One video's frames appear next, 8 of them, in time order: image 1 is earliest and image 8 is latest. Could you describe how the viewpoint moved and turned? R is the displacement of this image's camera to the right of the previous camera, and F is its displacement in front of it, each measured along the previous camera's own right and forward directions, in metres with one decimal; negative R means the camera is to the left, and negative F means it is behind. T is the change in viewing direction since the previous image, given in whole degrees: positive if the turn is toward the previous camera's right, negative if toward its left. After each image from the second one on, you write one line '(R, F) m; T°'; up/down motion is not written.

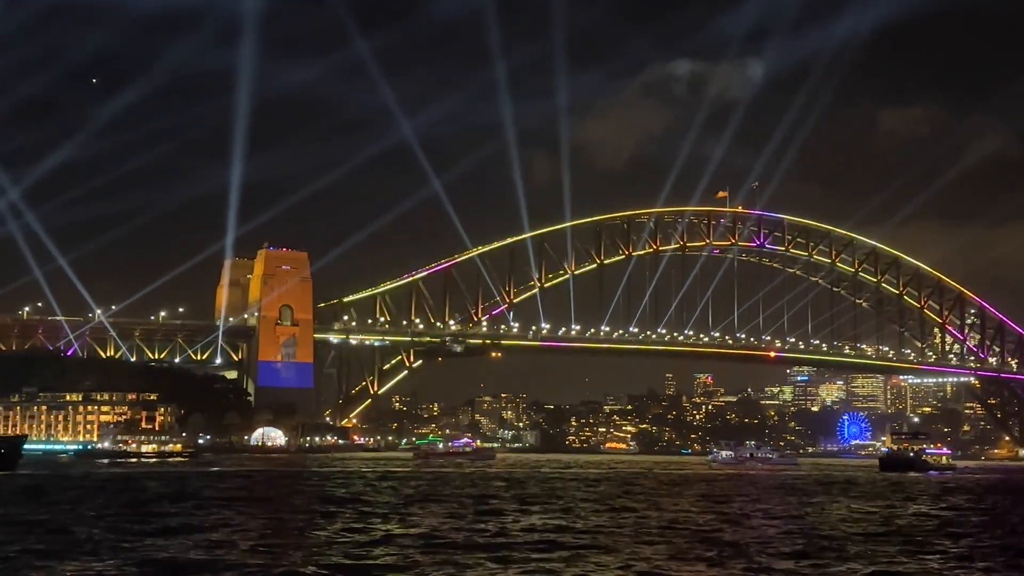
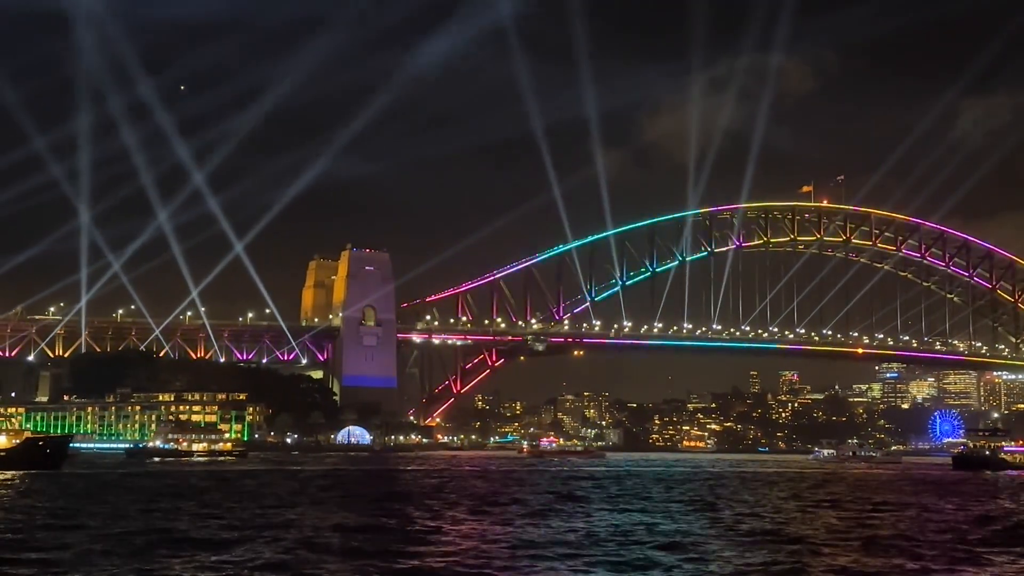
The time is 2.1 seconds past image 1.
(+0.1, +0.2) m; -4°
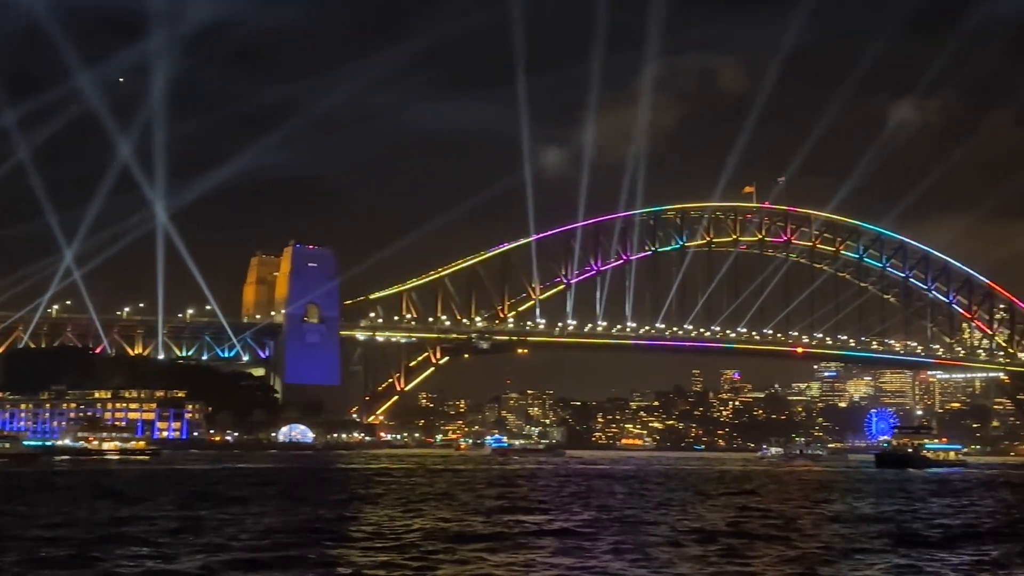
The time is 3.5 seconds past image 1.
(-0.1, +0.9) m; +3°
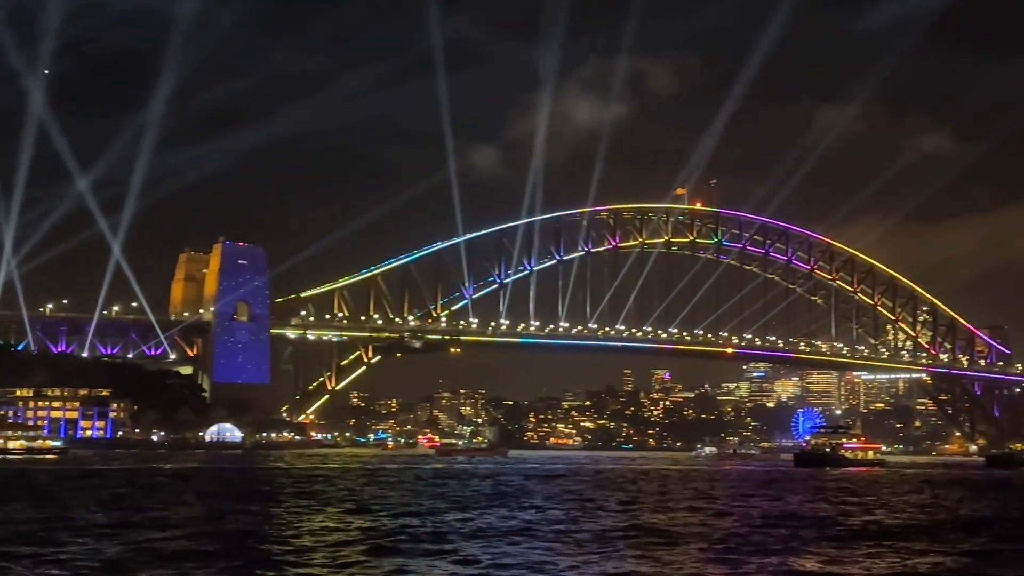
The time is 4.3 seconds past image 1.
(0.0, +0.7) m; +3°
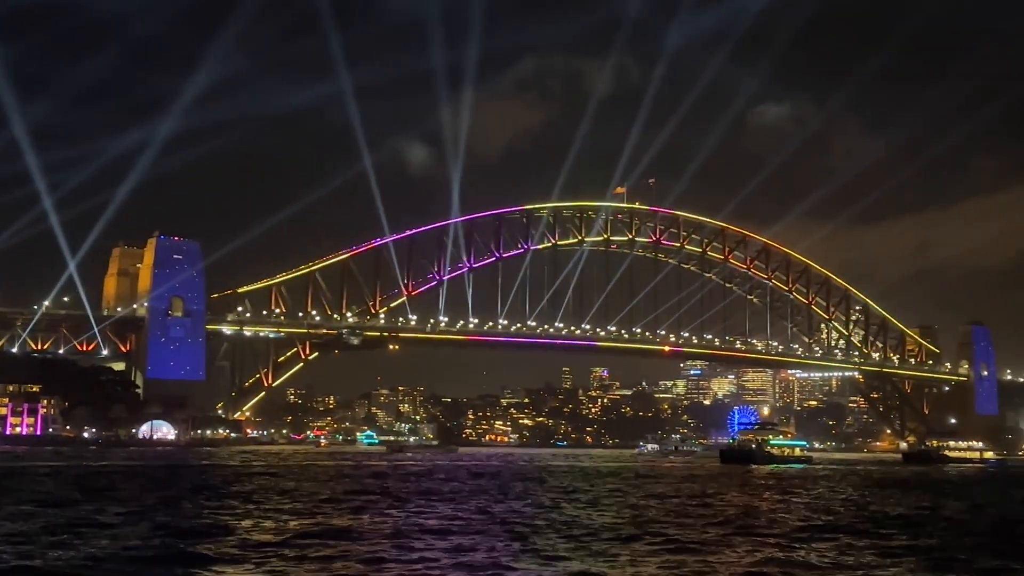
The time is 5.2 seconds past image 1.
(+0.1, -0.3) m; +3°
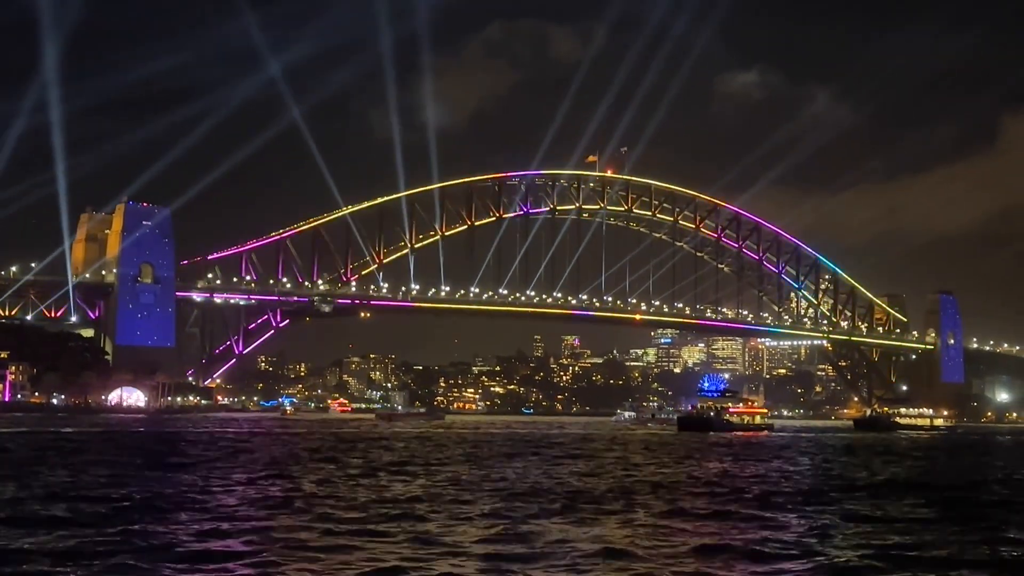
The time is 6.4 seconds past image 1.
(+0.1, -0.5) m; +1°
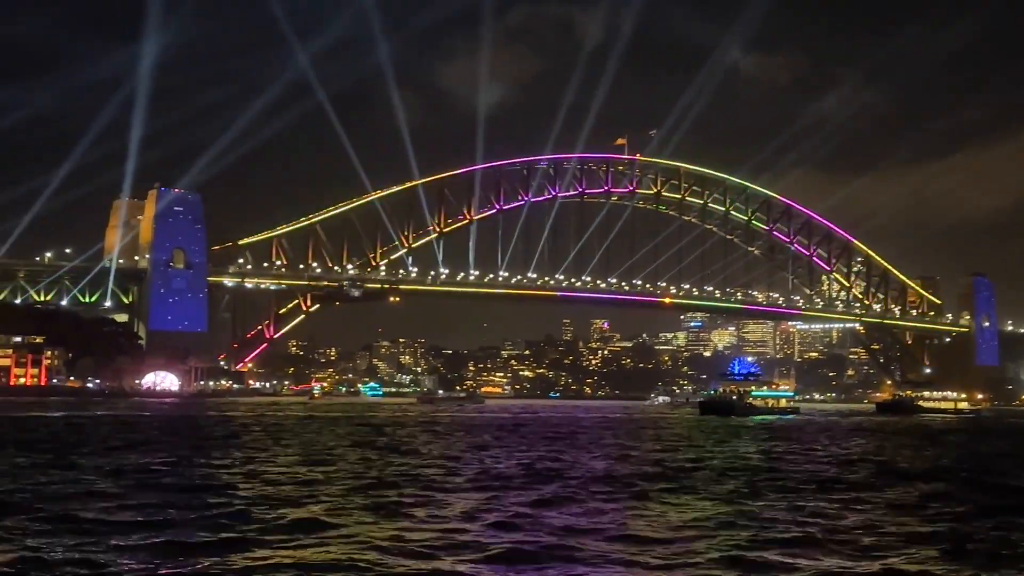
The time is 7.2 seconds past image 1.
(0.0, -0.4) m; -1°
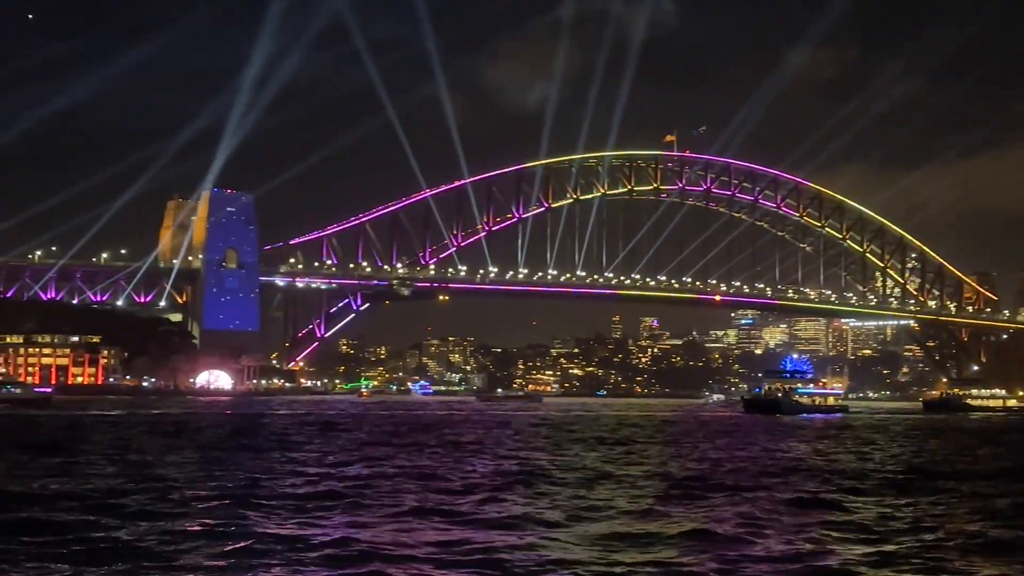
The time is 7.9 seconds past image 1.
(+0.1, -0.2) m; -2°
